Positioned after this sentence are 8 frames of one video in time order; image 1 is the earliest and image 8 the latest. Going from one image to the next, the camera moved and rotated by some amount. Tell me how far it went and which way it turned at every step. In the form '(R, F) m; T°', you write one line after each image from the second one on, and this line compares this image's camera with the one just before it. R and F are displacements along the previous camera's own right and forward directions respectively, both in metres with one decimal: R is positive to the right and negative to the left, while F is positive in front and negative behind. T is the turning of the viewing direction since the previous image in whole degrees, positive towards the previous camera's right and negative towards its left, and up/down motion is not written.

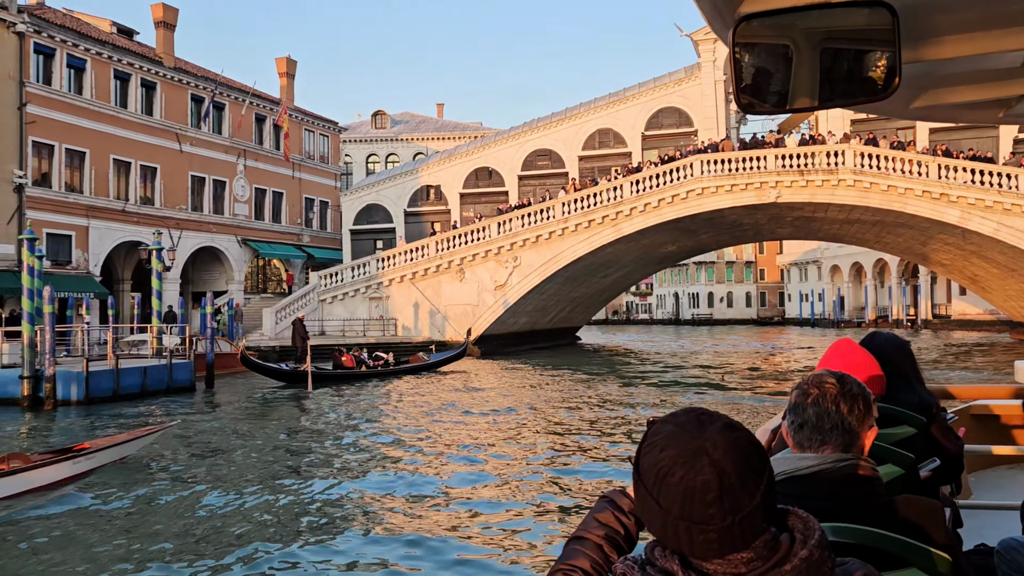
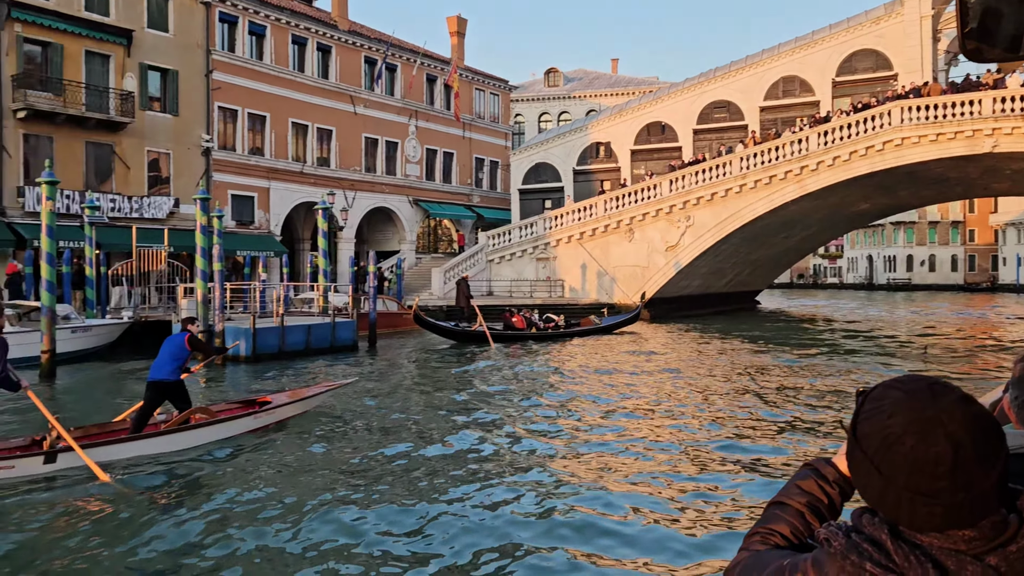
(+0.3, +1.0) m; -12°
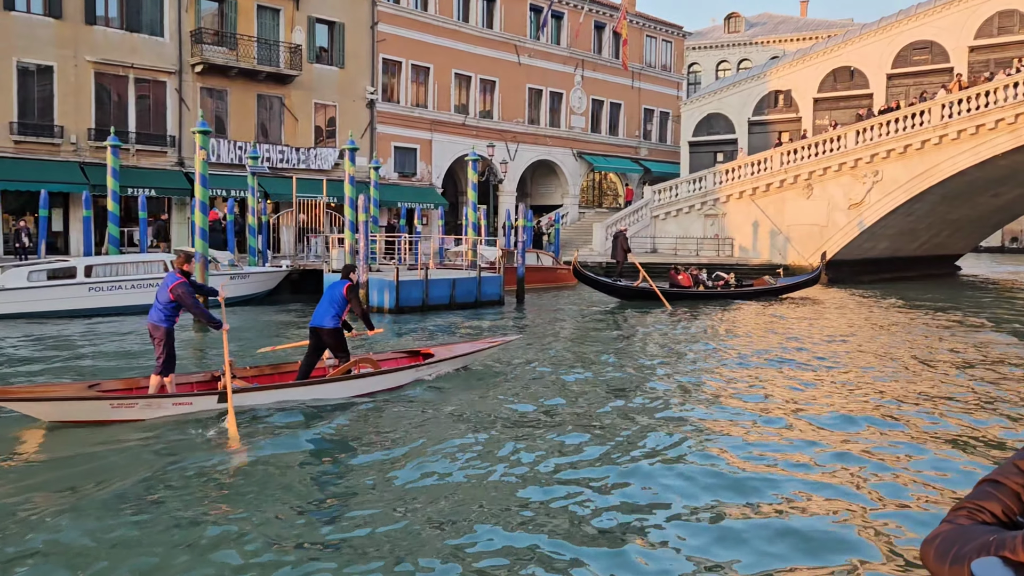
(+0.5, +1.0) m; -12°
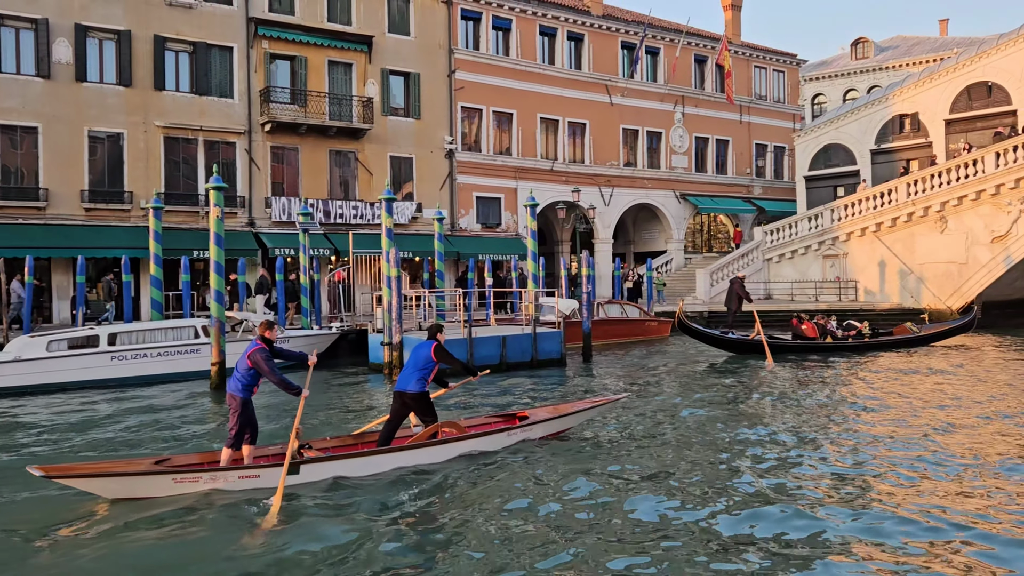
(+1.6, +2.0) m; -9°
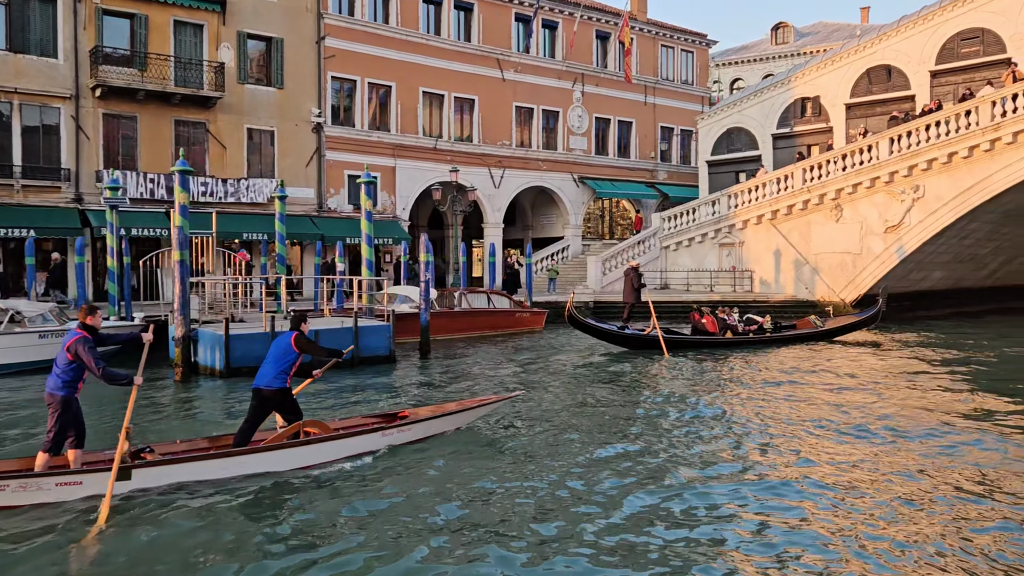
(+2.2, +1.8) m; +4°
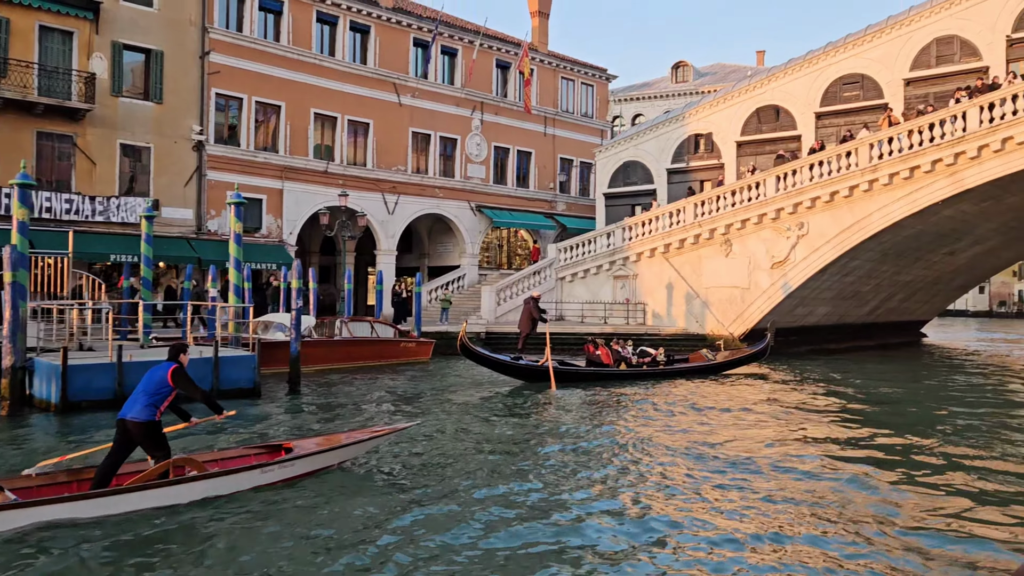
(+0.6, +0.6) m; +6°
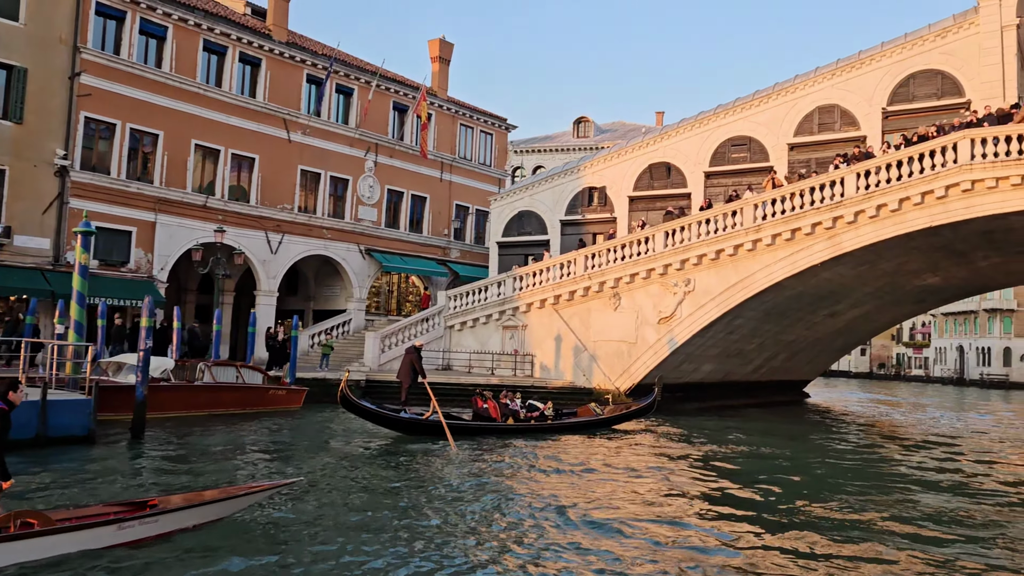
(+0.6, +0.7) m; +6°
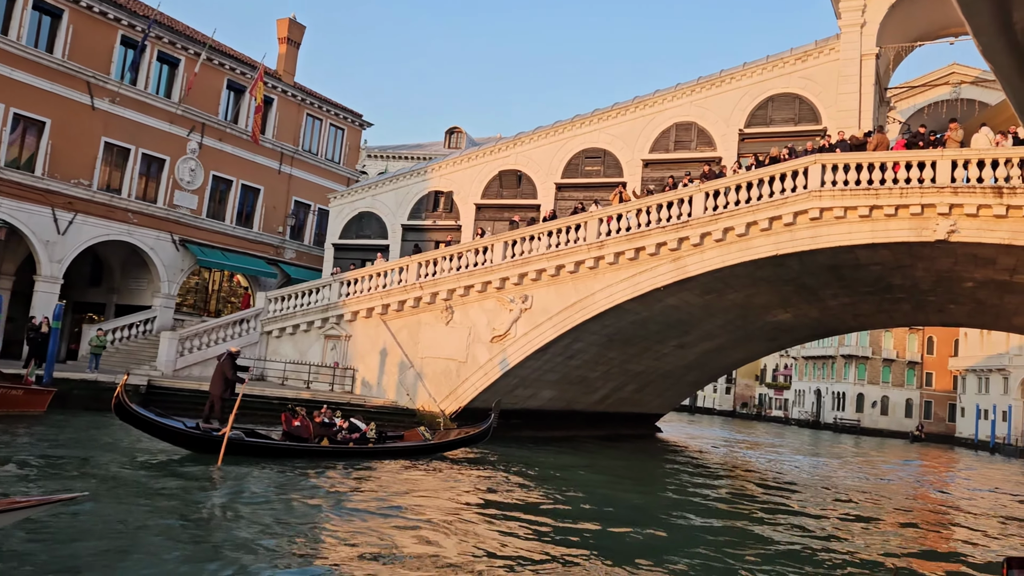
(+1.8, +2.3) m; +7°
